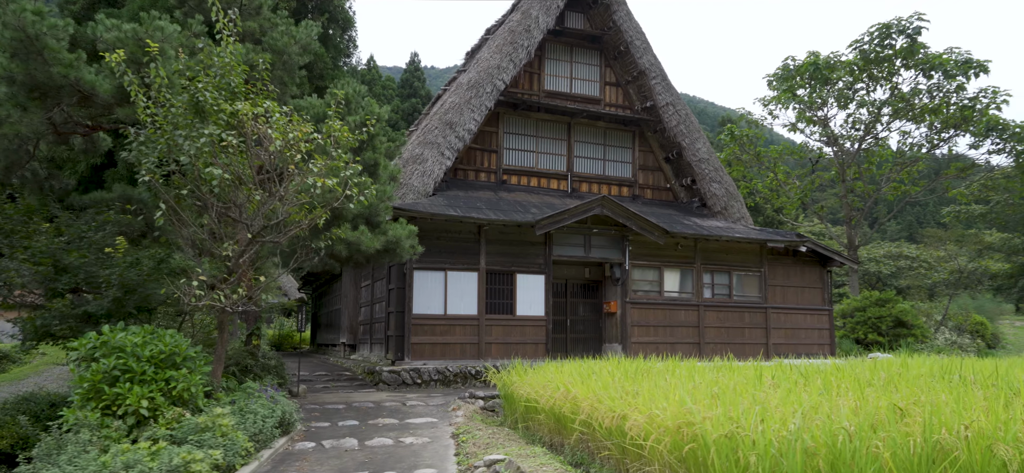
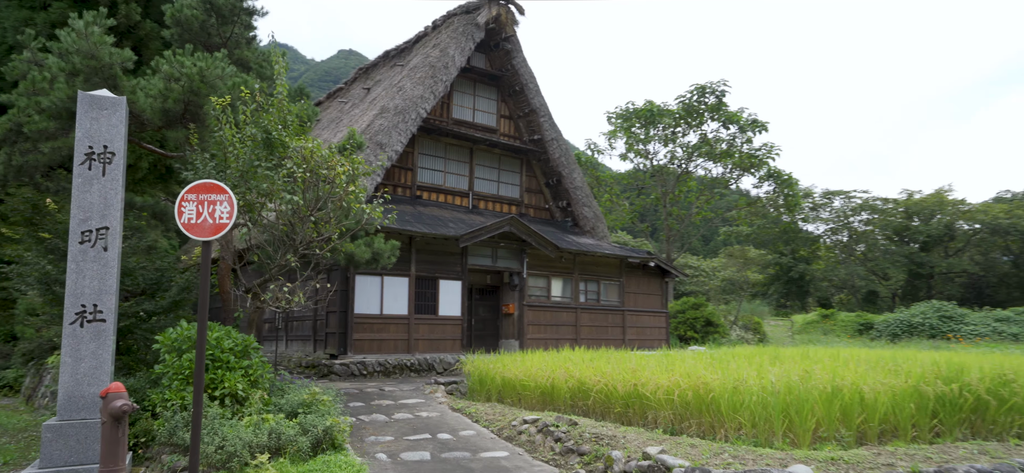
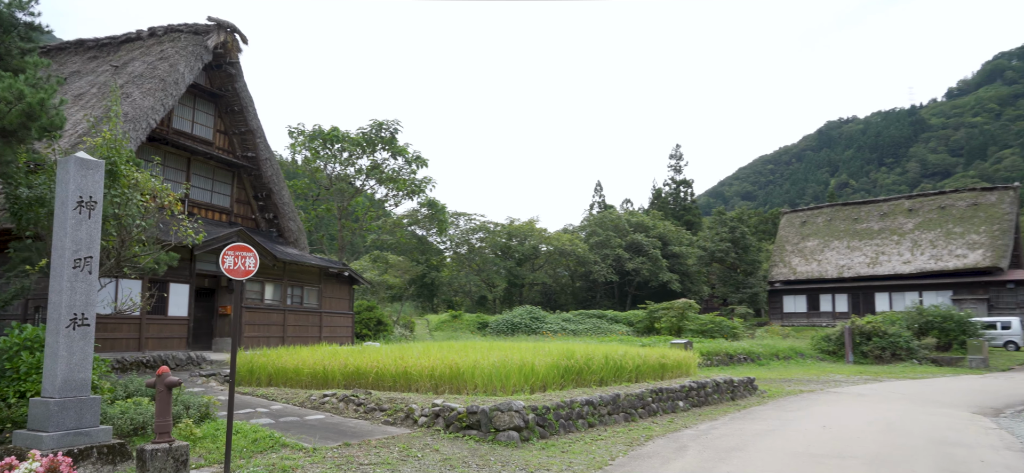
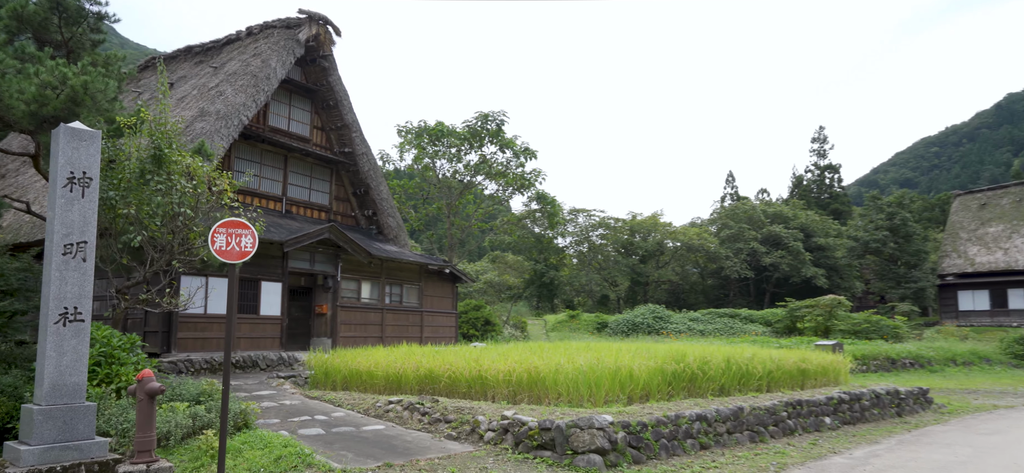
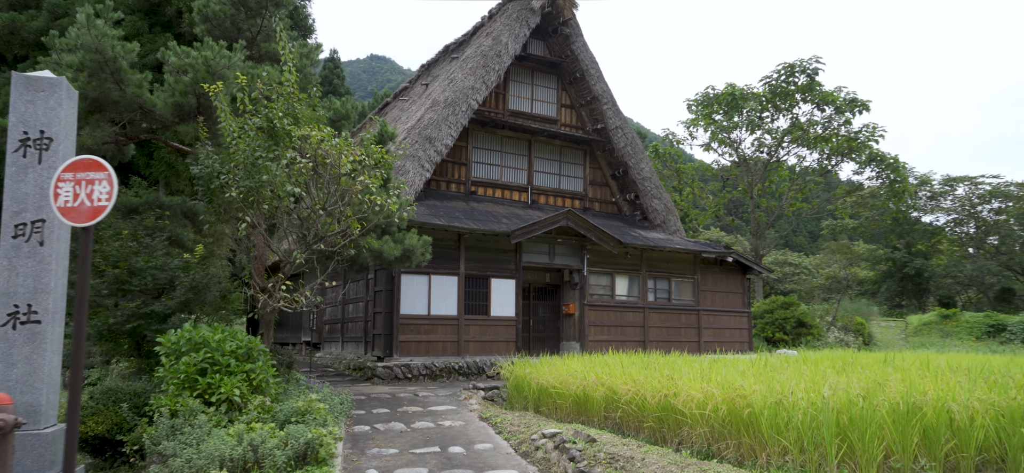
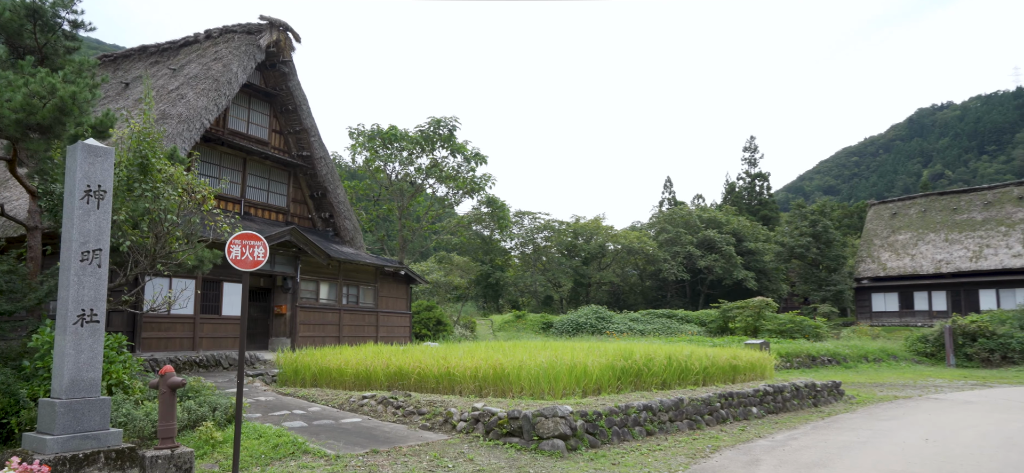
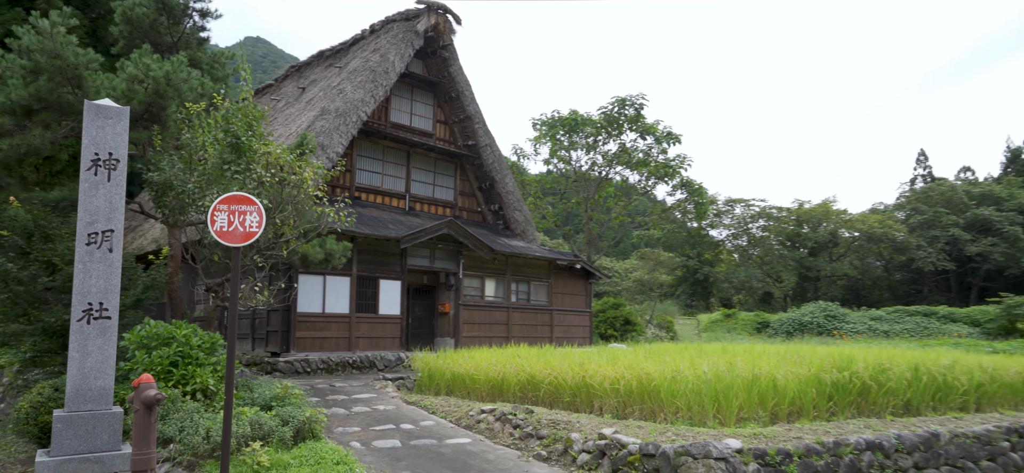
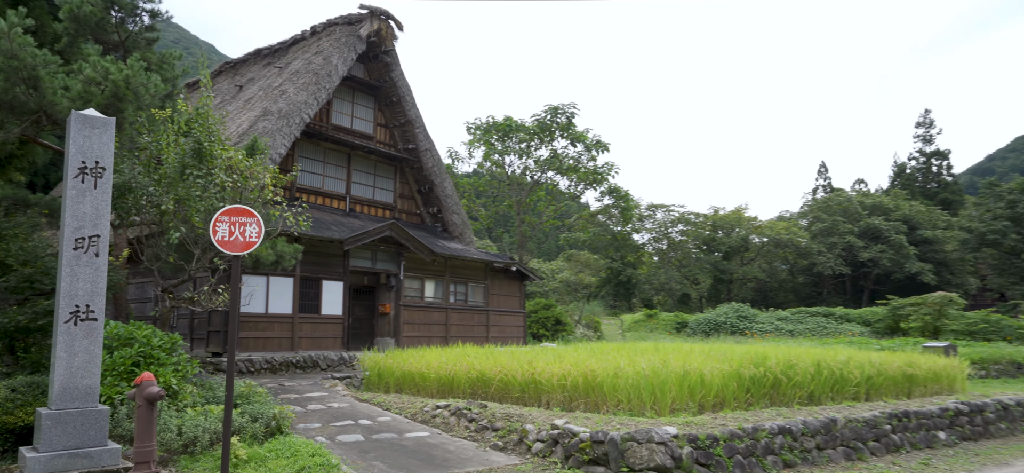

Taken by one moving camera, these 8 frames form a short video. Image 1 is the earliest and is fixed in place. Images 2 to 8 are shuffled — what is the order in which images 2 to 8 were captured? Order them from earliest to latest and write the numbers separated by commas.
5, 2, 7, 8, 4, 6, 3
